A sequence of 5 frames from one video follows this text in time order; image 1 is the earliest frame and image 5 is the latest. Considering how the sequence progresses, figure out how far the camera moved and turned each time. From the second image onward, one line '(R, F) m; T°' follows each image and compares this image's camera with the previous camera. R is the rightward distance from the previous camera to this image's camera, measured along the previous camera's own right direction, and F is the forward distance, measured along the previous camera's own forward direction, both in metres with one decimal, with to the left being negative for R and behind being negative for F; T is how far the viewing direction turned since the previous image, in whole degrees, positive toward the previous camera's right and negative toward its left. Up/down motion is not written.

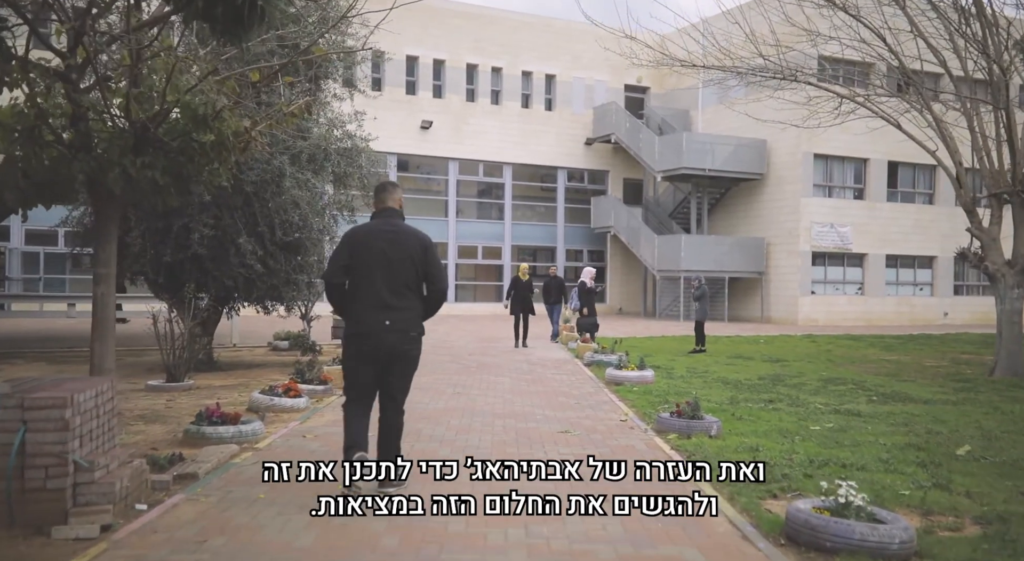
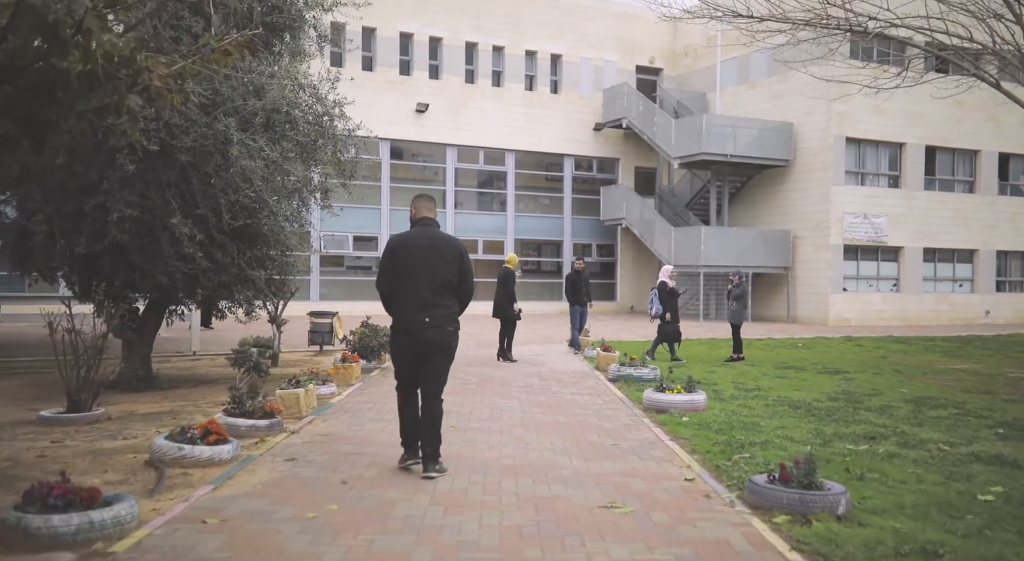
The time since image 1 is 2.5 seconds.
(-0.1, +2.5) m; 0°
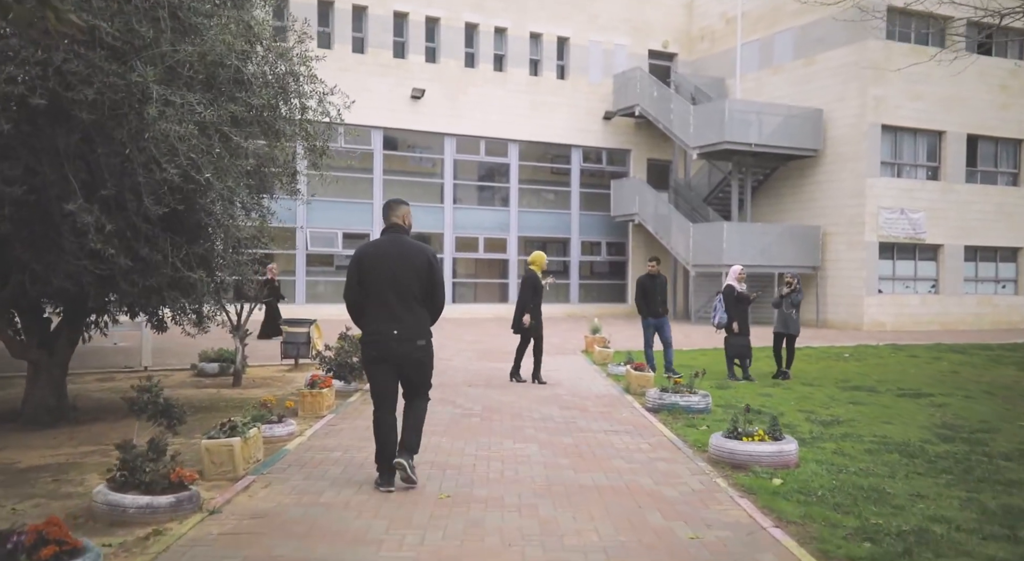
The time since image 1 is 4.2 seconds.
(-0.2, +2.3) m; 0°
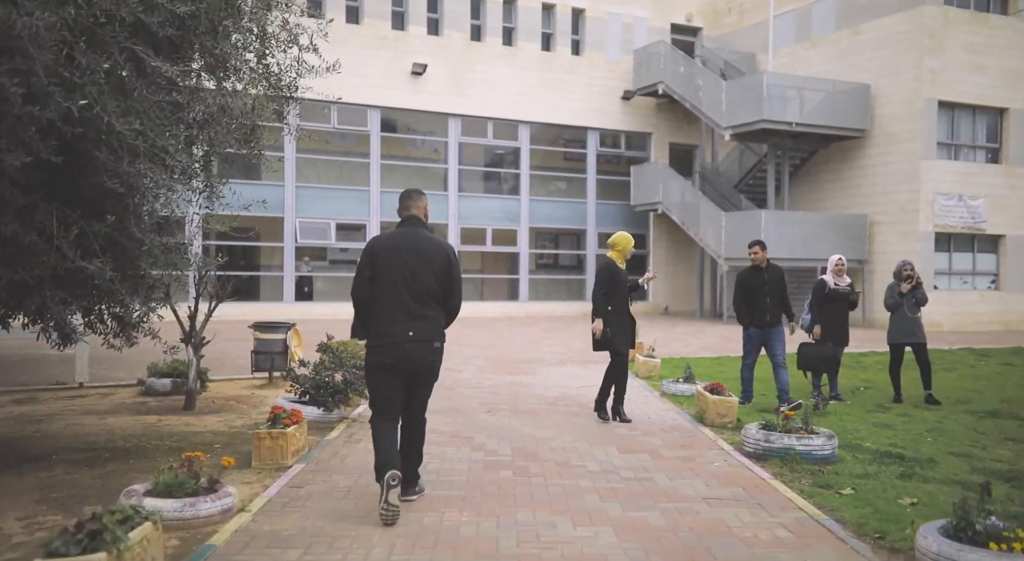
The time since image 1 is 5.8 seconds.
(-0.4, +2.6) m; 0°
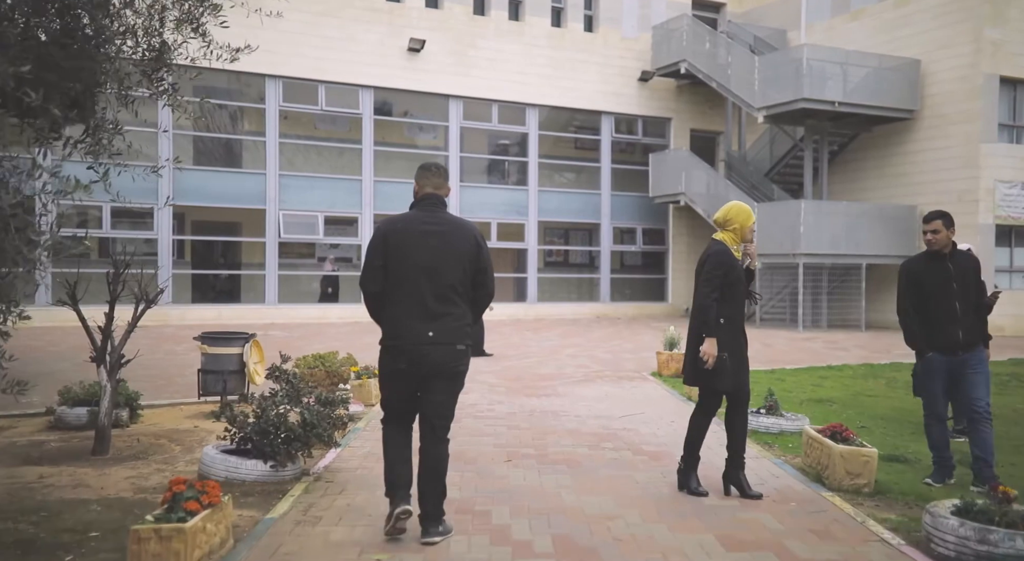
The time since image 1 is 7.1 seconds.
(-0.2, +2.4) m; 0°
